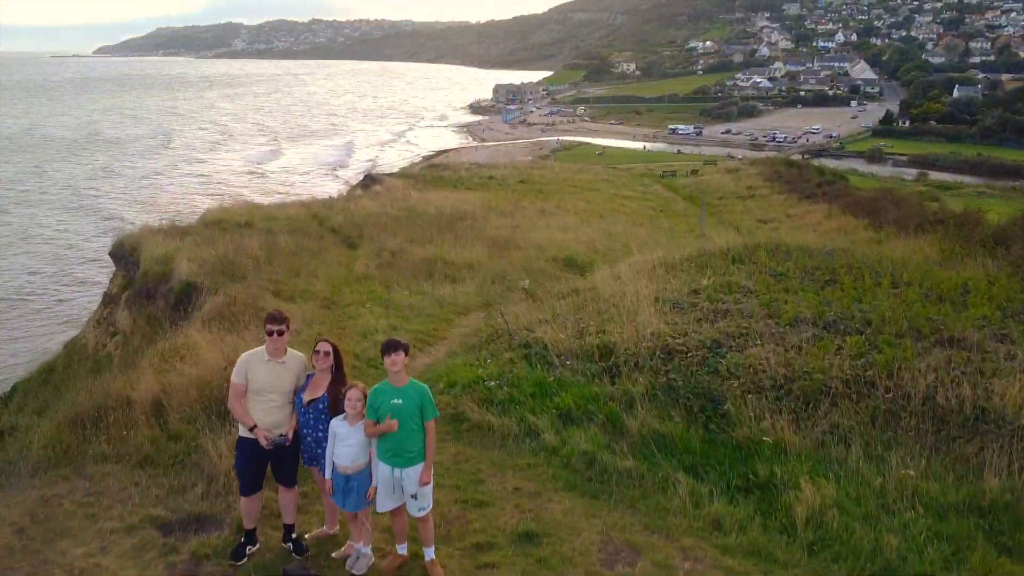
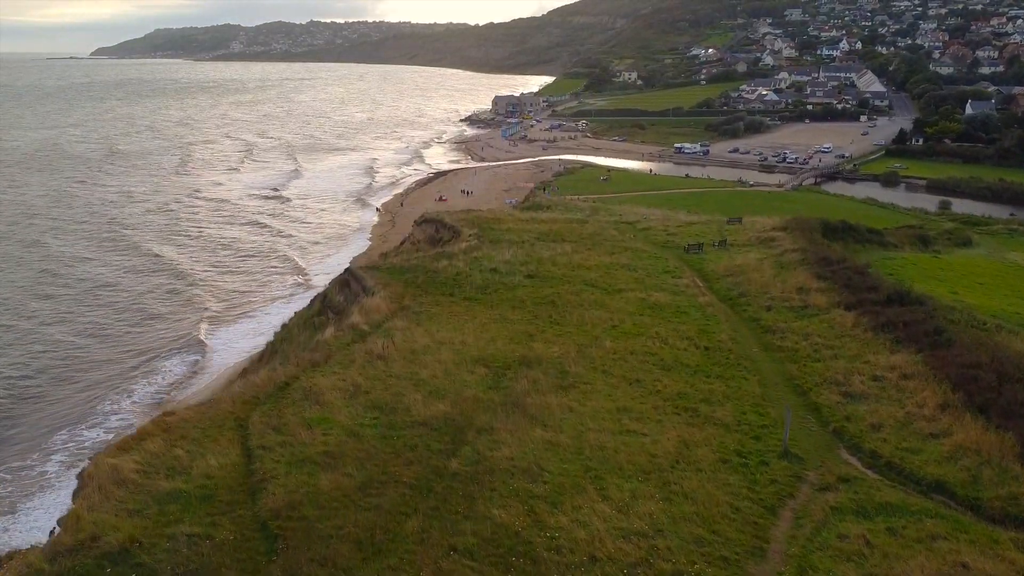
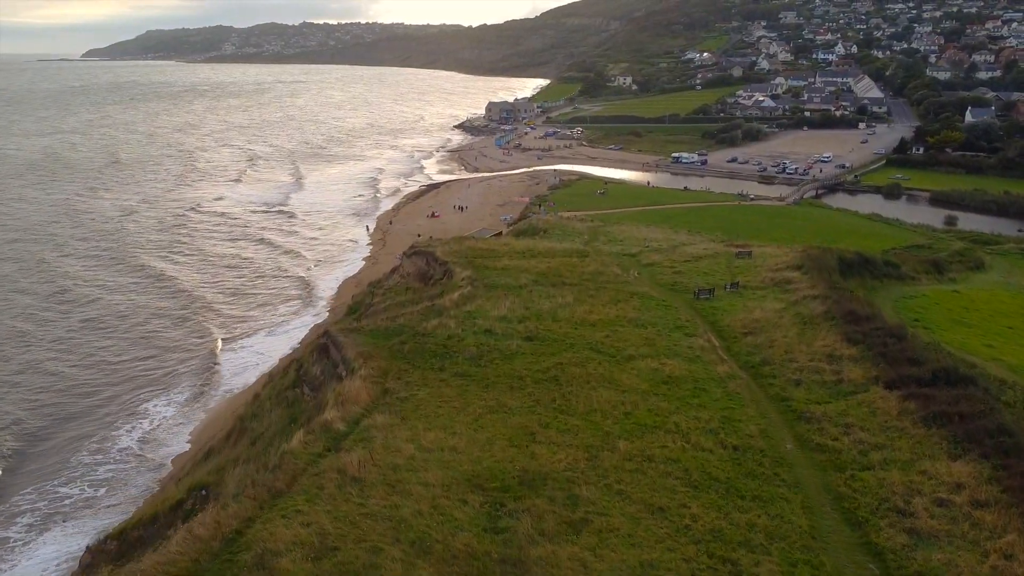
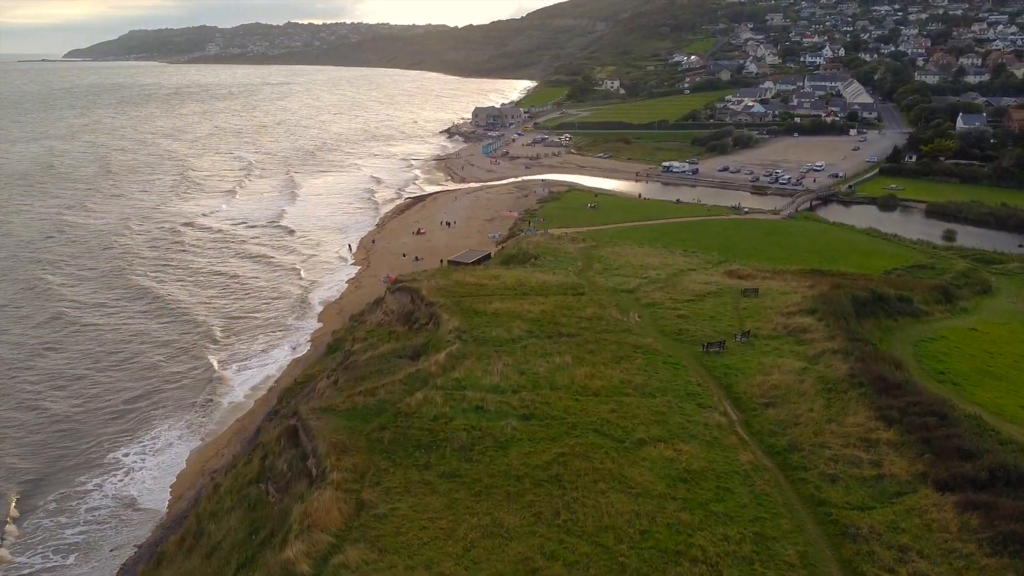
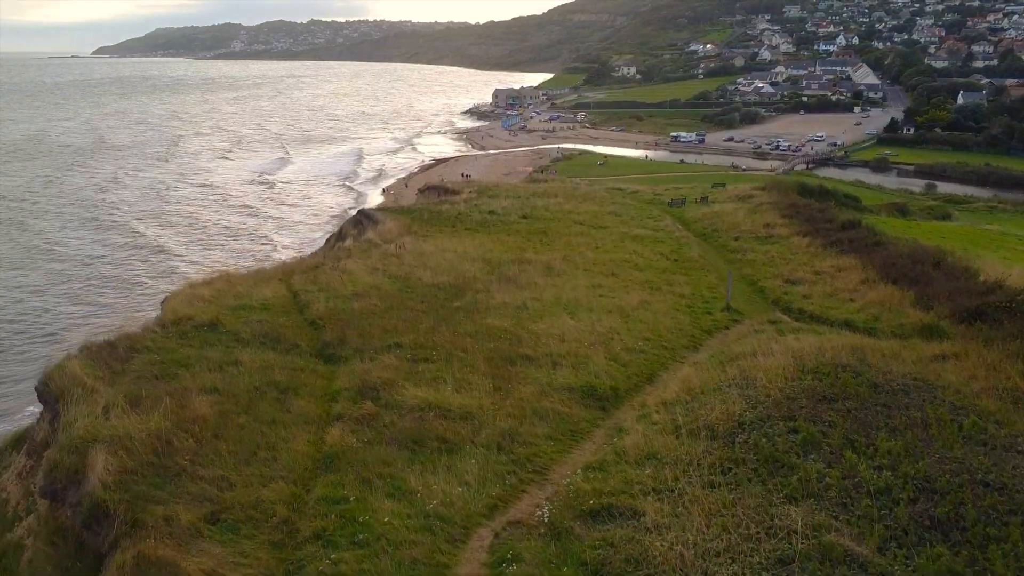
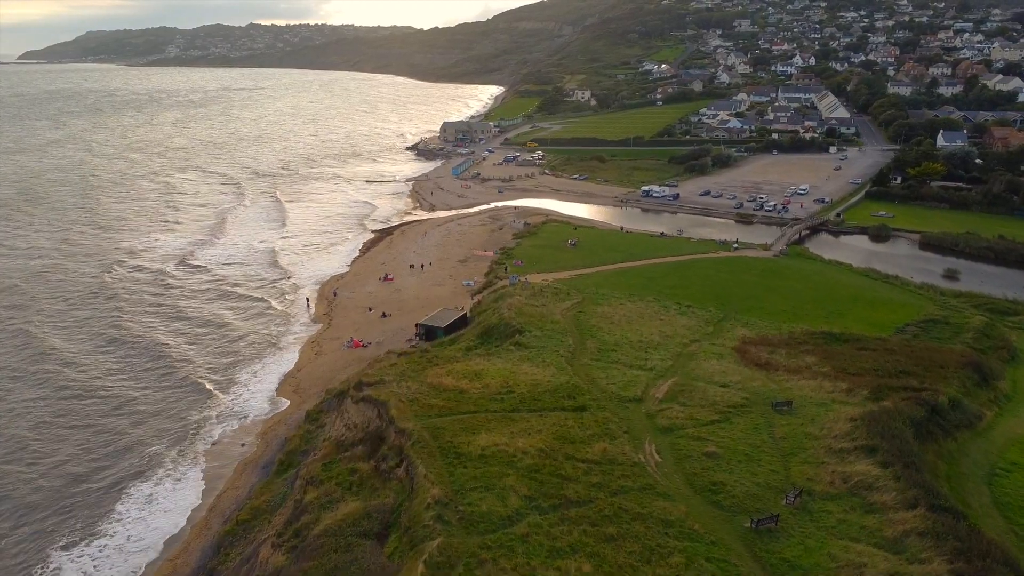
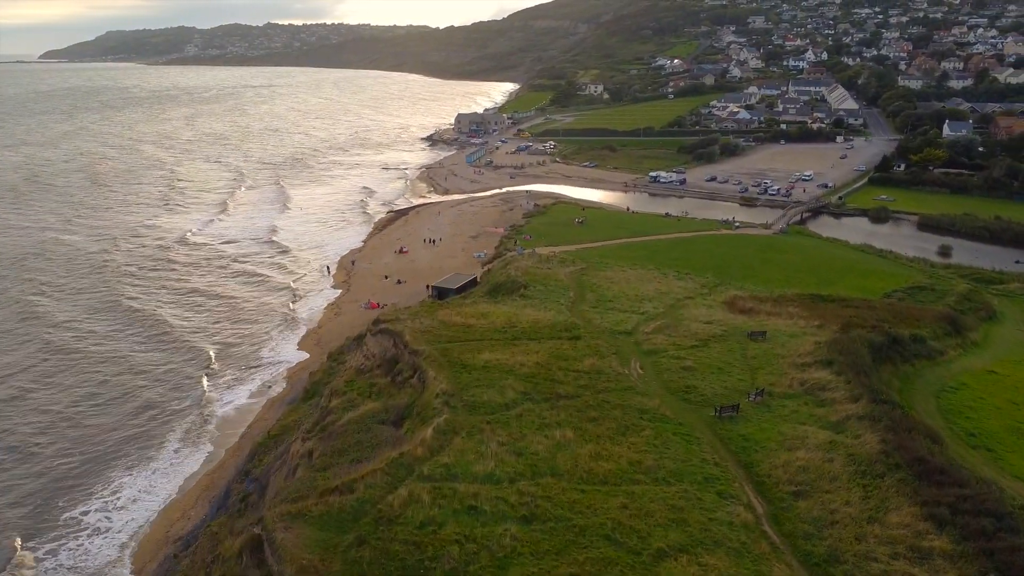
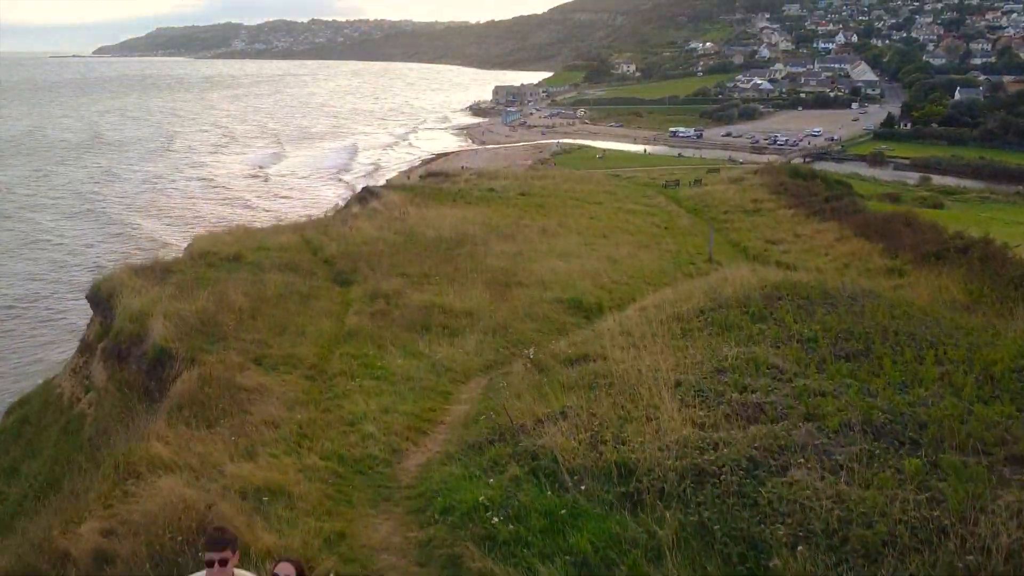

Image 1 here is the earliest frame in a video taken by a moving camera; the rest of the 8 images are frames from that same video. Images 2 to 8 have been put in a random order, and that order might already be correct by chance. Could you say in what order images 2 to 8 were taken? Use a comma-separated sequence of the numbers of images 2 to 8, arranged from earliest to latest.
8, 5, 2, 3, 4, 7, 6
